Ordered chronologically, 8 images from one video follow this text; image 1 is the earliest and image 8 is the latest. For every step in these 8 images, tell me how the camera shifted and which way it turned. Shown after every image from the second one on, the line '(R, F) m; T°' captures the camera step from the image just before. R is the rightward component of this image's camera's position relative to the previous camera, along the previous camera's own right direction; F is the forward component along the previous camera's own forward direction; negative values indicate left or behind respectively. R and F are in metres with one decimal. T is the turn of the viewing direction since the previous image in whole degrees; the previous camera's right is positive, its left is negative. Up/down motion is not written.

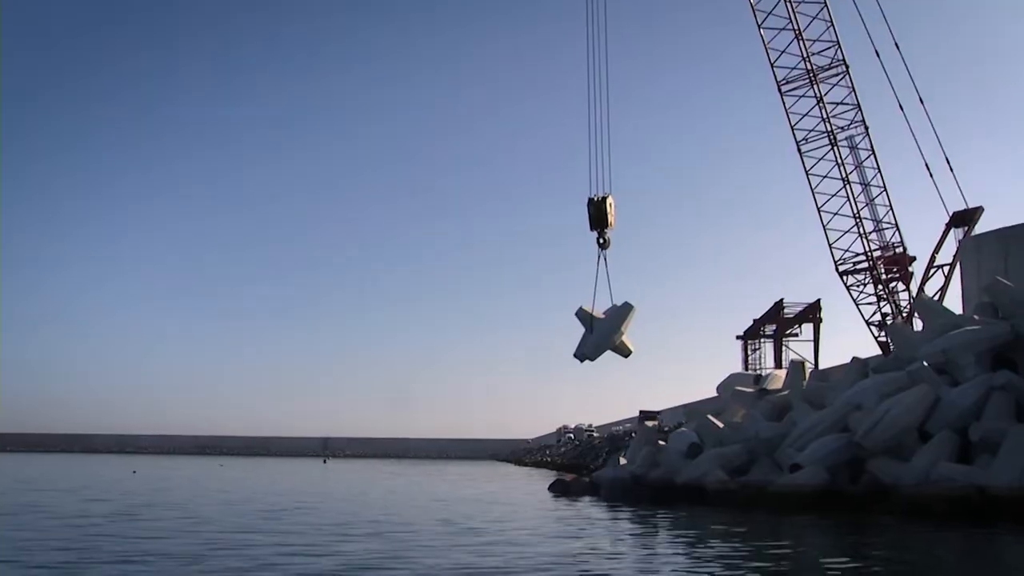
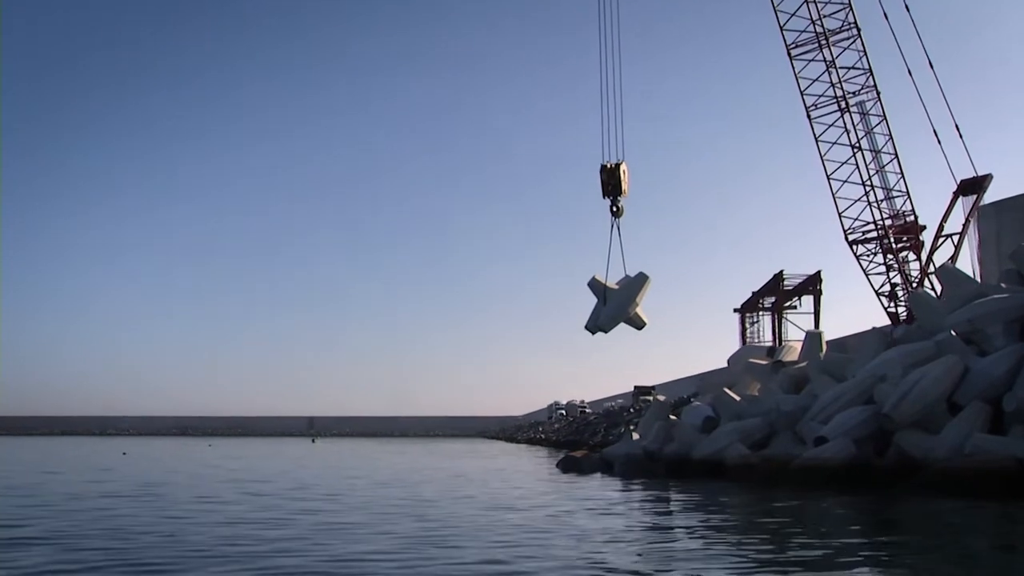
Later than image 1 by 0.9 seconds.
(-0.3, +0.5) m; +1°
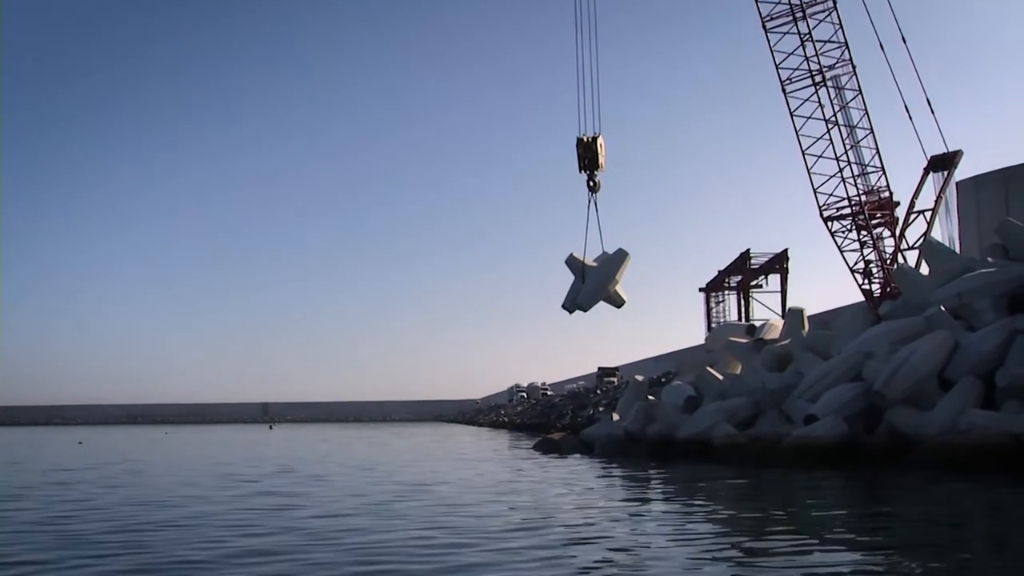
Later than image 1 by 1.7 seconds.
(-0.3, +0.6) m; +2°
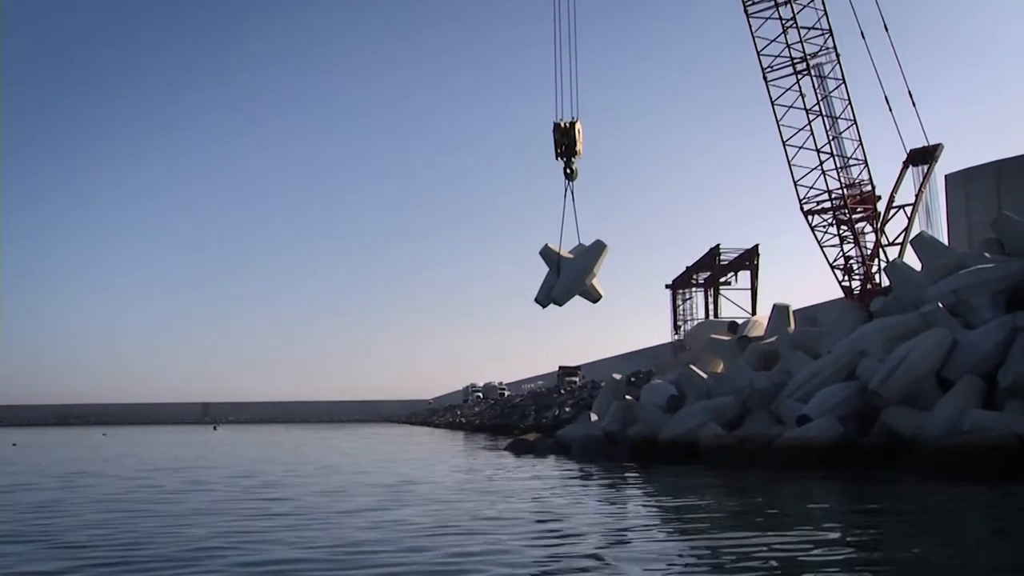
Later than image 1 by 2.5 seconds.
(-0.1, +1.0) m; +2°
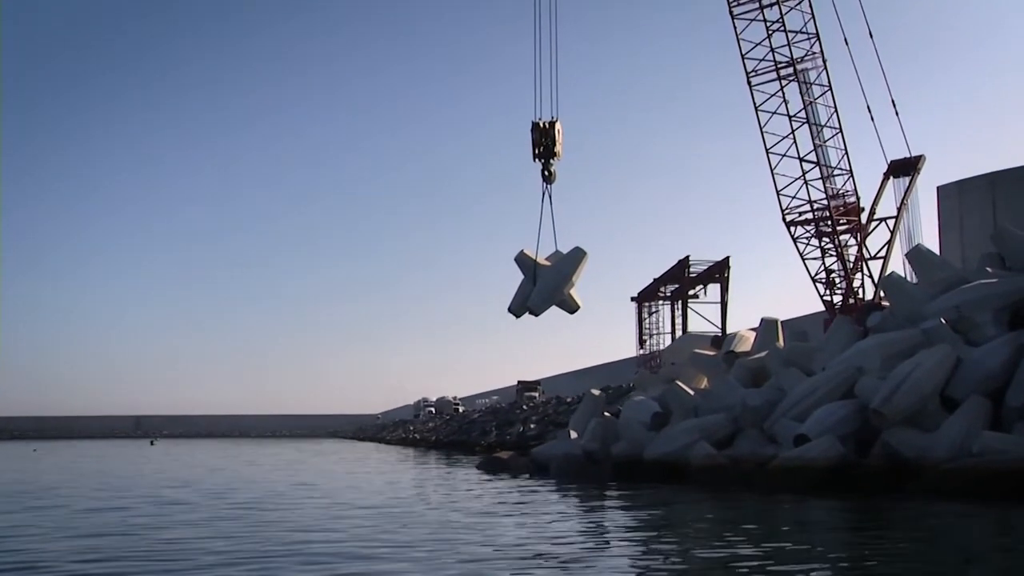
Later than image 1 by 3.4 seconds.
(-0.1, +1.0) m; +2°
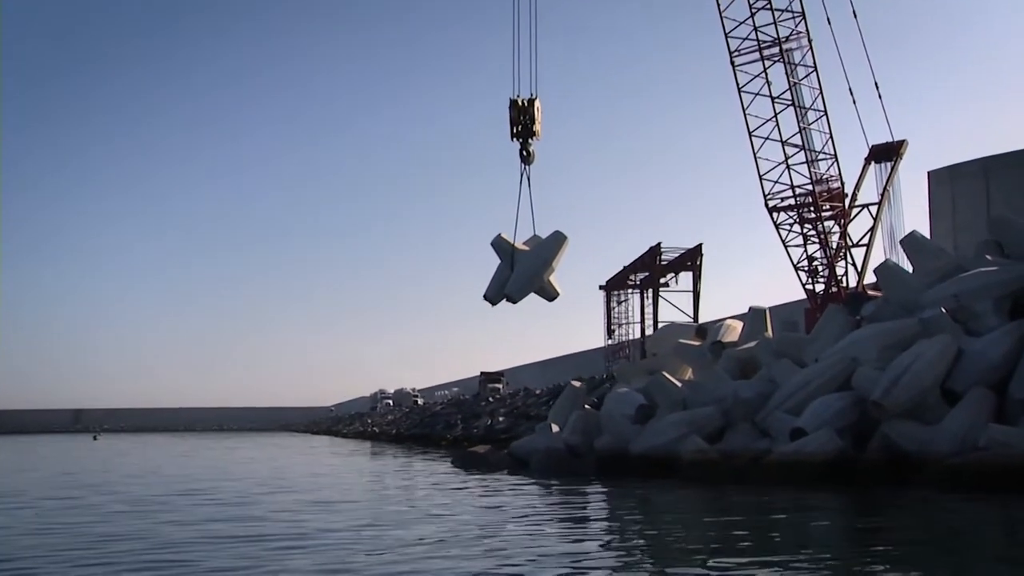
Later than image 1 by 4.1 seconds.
(+1.0, +0.7) m; -3°
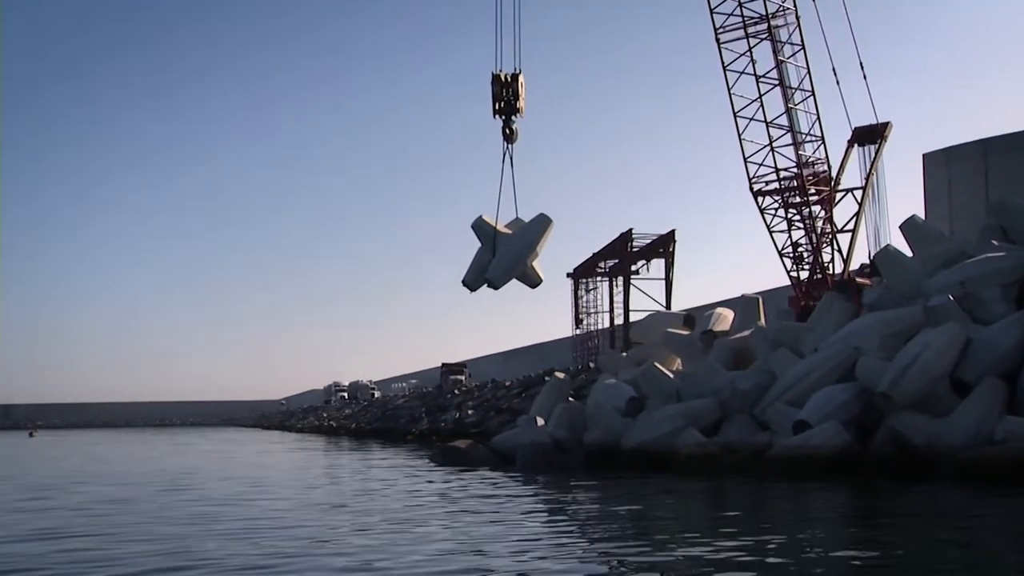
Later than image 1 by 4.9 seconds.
(+0.6, +0.8) m; -2°
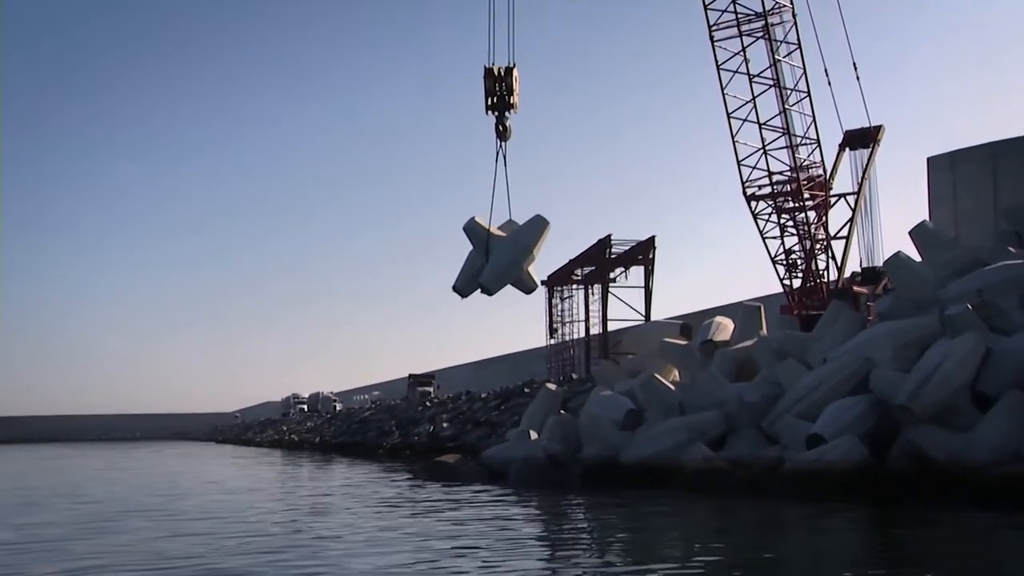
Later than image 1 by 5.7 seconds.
(+0.5, +0.7) m; -2°
